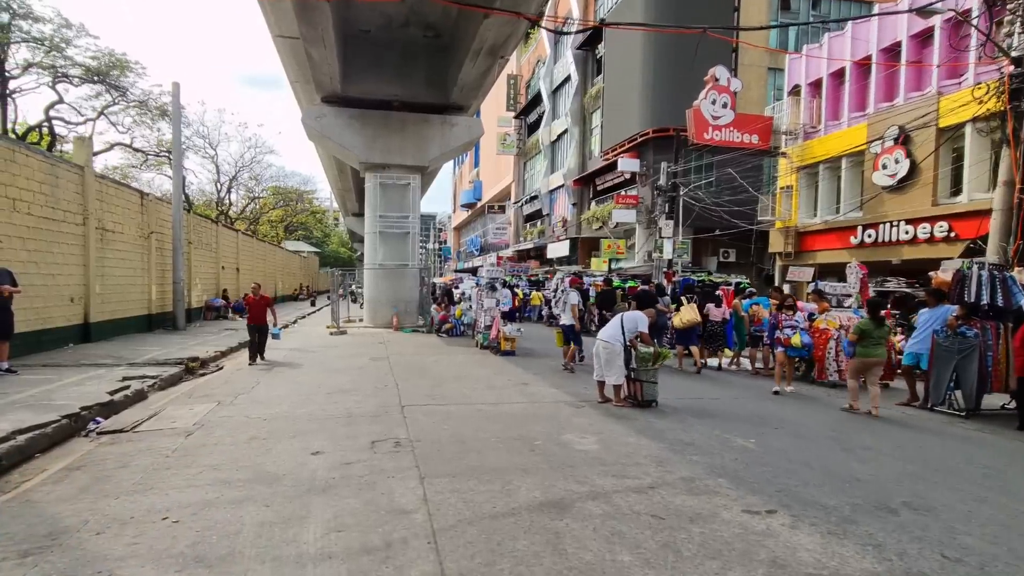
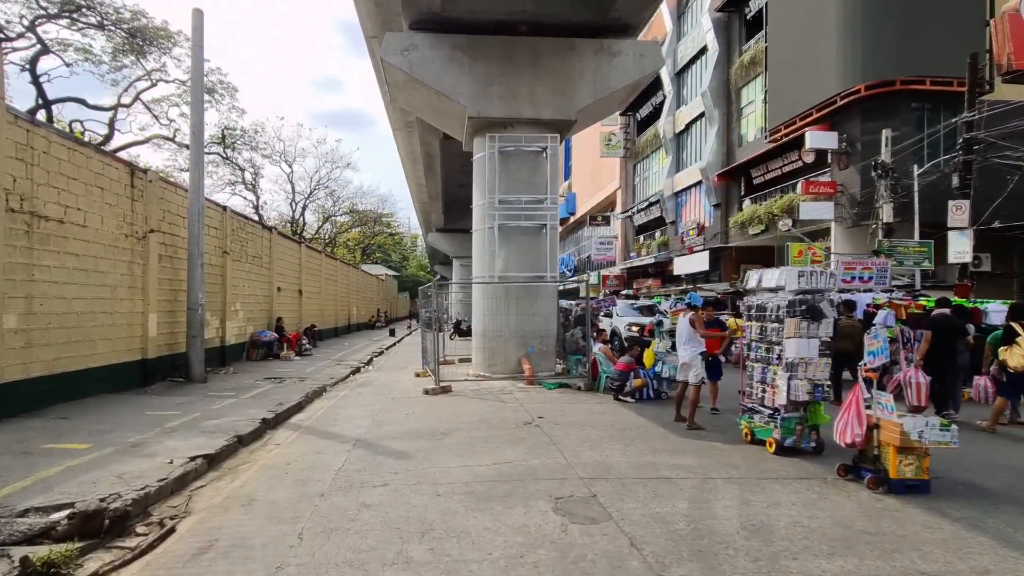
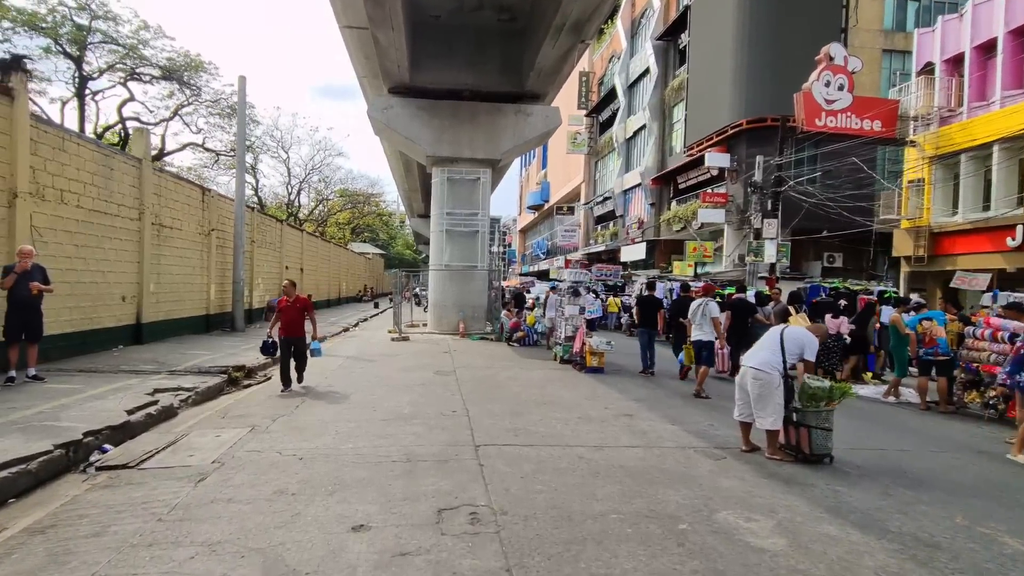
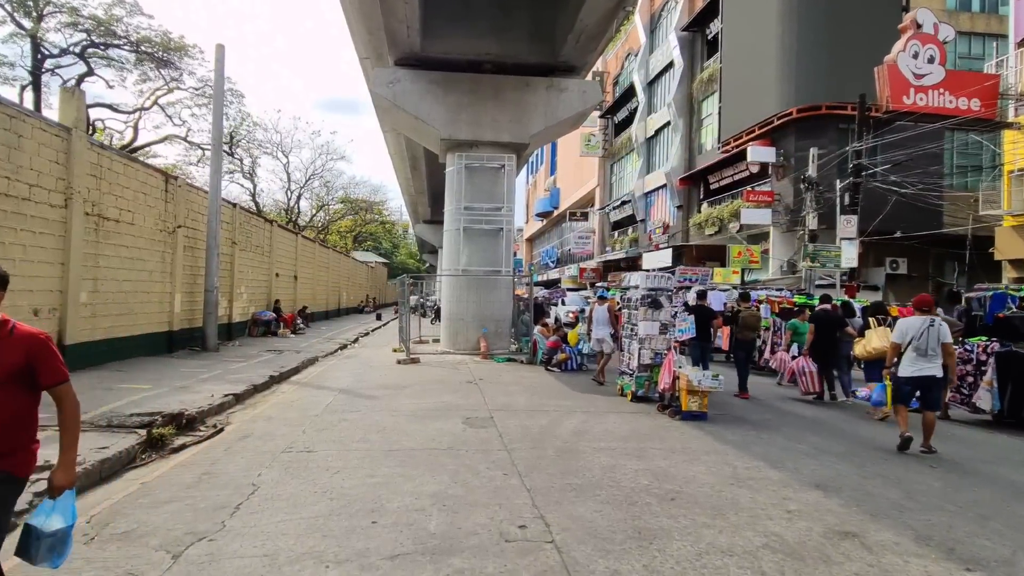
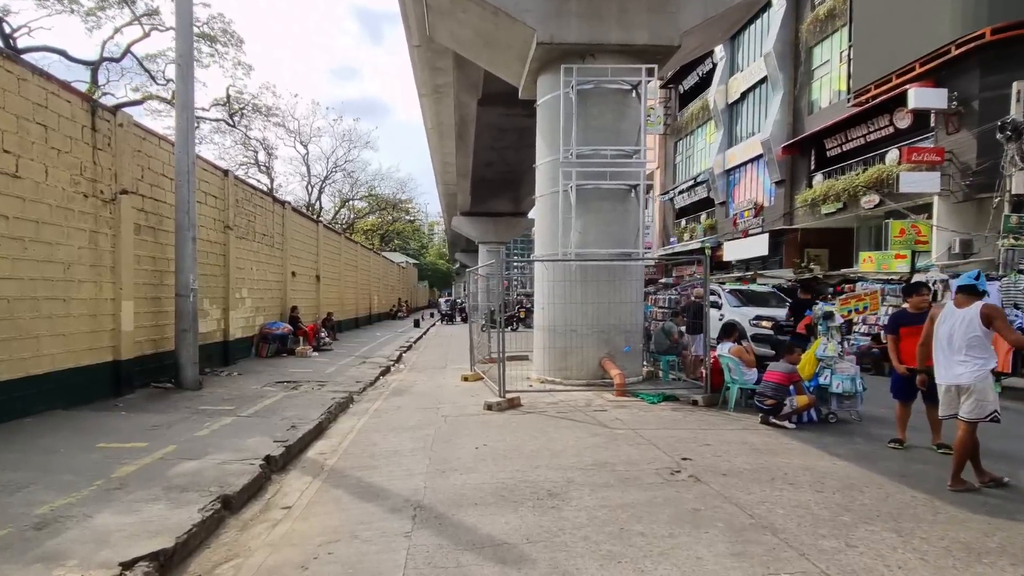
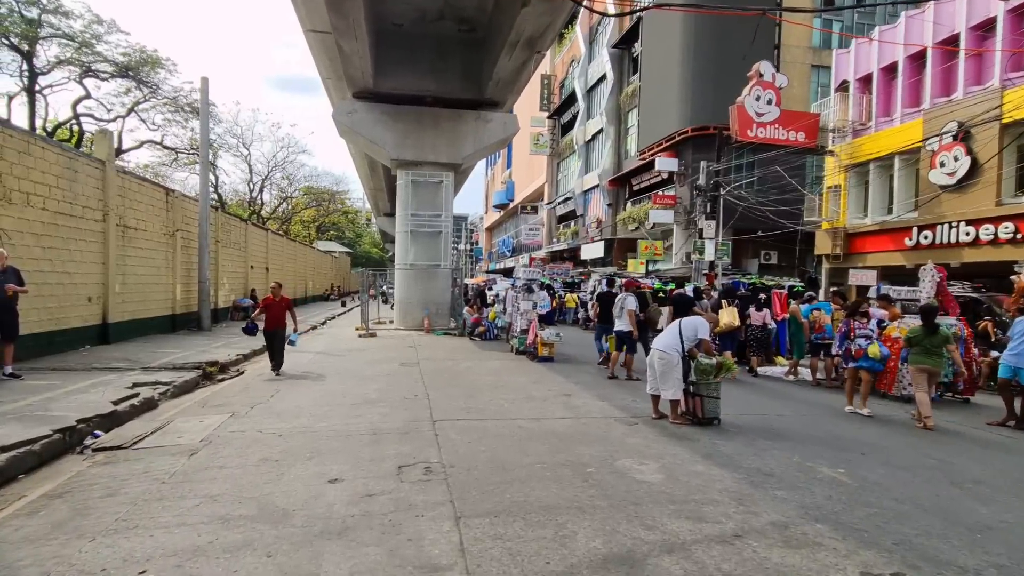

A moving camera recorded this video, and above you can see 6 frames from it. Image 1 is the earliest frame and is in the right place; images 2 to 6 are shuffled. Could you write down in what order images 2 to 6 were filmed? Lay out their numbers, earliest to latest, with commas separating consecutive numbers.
6, 3, 4, 2, 5
